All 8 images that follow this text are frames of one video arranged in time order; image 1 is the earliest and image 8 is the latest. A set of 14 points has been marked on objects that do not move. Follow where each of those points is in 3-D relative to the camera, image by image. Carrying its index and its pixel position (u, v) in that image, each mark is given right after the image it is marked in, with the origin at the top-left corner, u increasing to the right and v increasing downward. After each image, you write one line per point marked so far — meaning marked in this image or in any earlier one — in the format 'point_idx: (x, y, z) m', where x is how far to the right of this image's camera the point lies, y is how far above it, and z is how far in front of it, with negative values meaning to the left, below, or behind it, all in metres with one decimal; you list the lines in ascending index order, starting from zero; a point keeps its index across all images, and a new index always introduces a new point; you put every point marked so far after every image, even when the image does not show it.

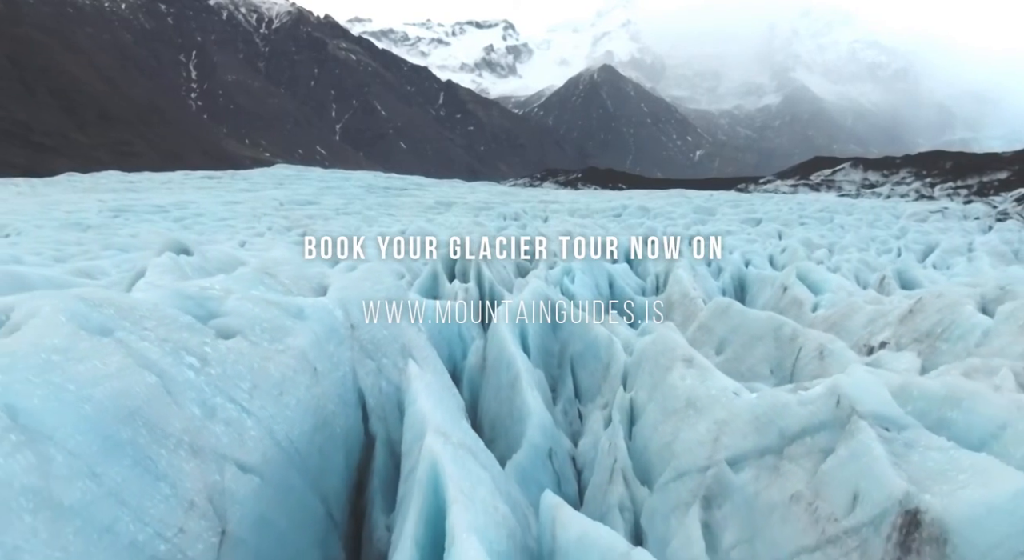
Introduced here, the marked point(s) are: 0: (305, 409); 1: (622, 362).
0: (-0.8, -0.5, +2.1) m
1: (+0.7, -0.6, +3.6) m
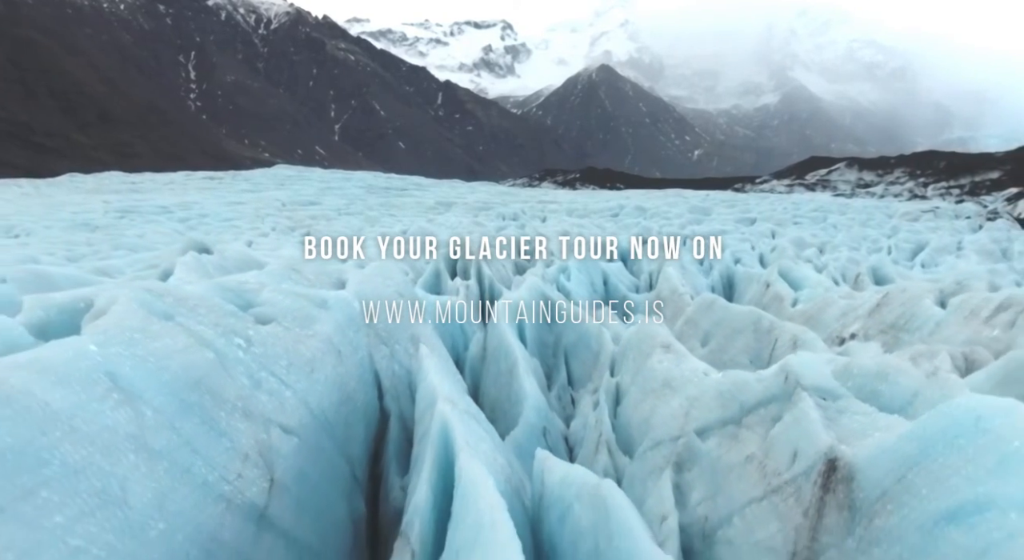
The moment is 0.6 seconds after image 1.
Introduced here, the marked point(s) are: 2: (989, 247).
0: (-0.8, -0.5, +2.4) m
1: (+0.7, -0.5, +3.9) m
2: (+11.6, +0.8, +12.9) m
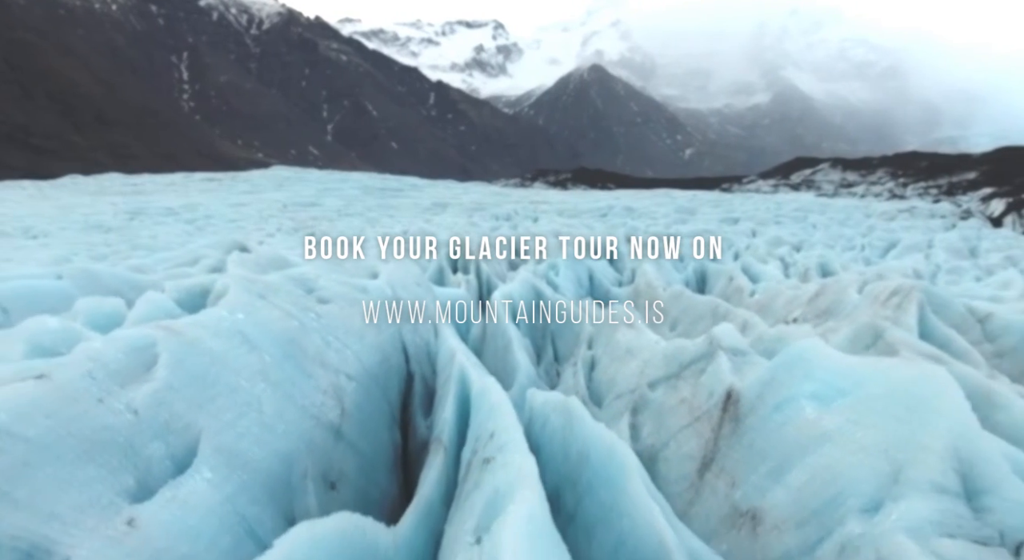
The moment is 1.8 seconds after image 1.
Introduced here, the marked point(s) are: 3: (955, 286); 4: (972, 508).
0: (-0.8, -0.4, +3.2) m
1: (+0.7, -0.5, +4.8) m
2: (+11.5, +0.9, +13.9) m
3: (+7.1, -0.1, +8.4) m
4: (+1.3, -0.6, +1.6) m
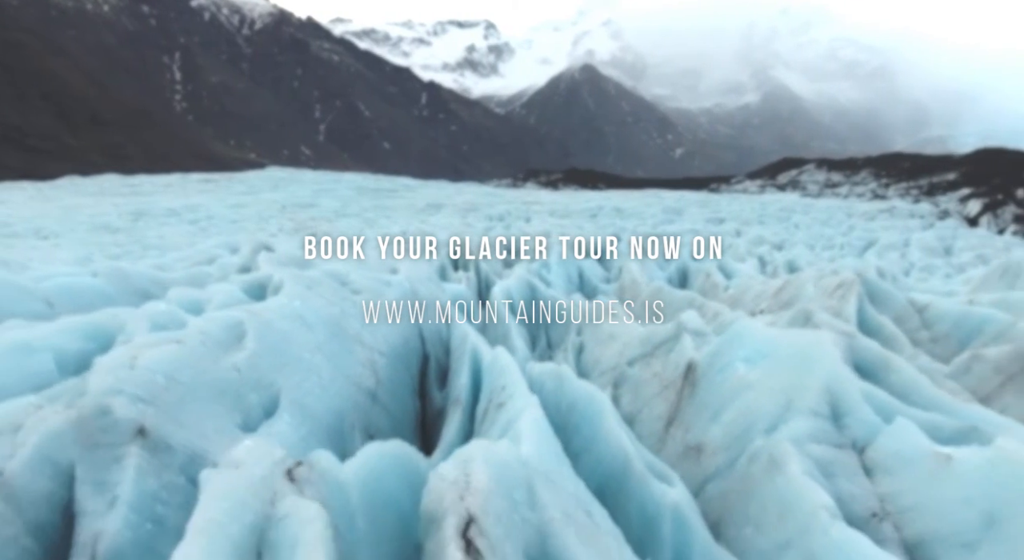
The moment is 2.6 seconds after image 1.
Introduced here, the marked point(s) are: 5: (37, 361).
0: (-0.8, -0.4, +3.9) m
1: (+0.7, -0.4, +5.4) m
2: (+11.3, +1.0, +14.7) m
3: (+7.1, 0.0, +9.2) m
4: (+1.3, -0.6, +2.2) m
5: (-2.0, -0.3, +2.4) m
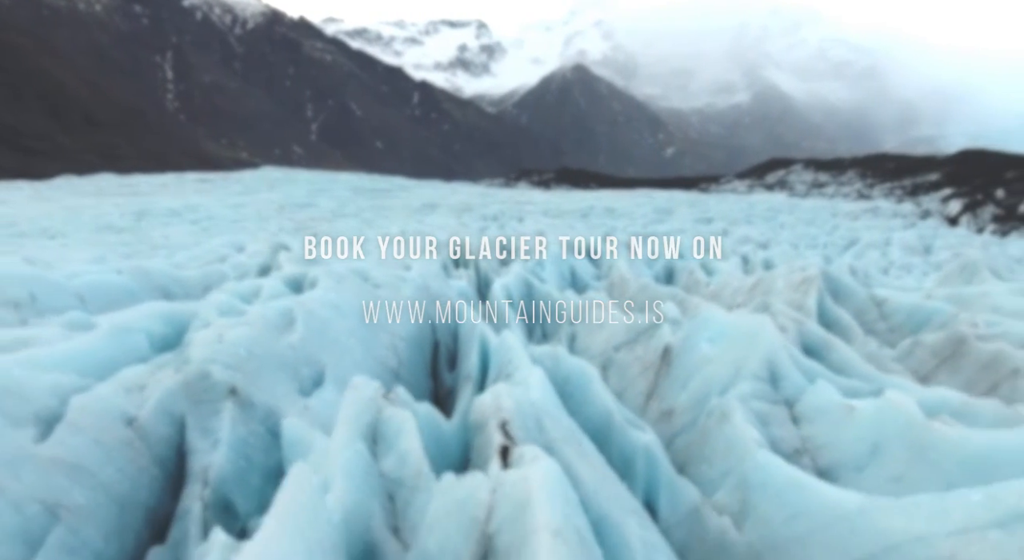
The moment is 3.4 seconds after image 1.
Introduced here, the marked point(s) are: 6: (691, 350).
0: (-0.8, -0.3, +4.4) m
1: (+0.7, -0.4, +6.0) m
2: (+11.2, +1.0, +15.4) m
3: (+7.0, 0.0, +9.8) m
4: (+1.4, -0.6, +2.8) m
5: (-2.0, -0.3, +2.9) m
6: (+1.1, -0.4, +3.4) m
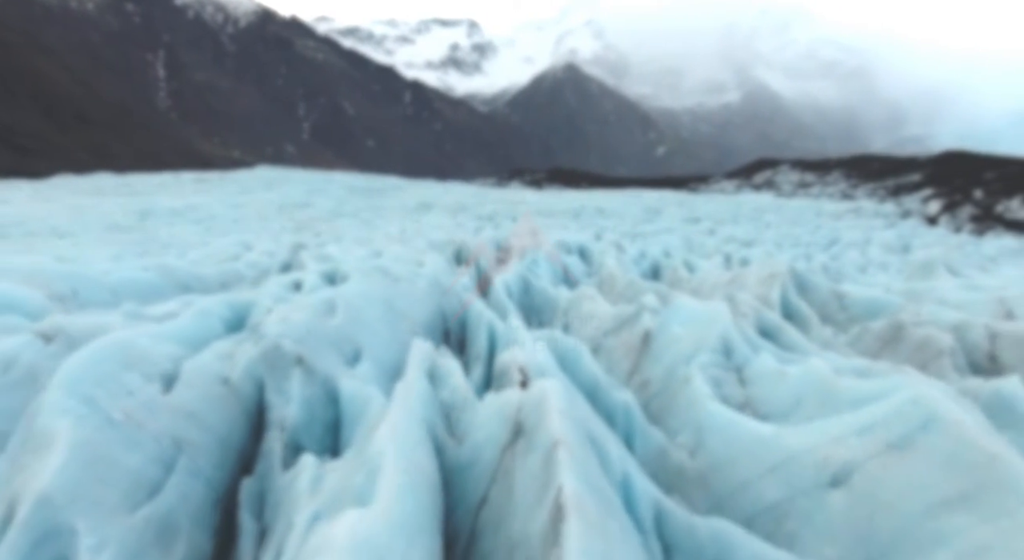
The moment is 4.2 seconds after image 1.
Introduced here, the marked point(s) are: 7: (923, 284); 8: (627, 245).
0: (-0.8, -0.3, +5.1) m
1: (+0.6, -0.3, +6.7) m
2: (+11.0, +1.1, +16.2) m
3: (+6.9, +0.1, +10.6) m
4: (+1.4, -0.5, +3.5) m
5: (-2.0, -0.3, +3.5) m
6: (+1.2, -0.4, +4.1) m
7: (+5.8, -0.1, +7.6) m
8: (+2.4, +0.7, +11.3) m
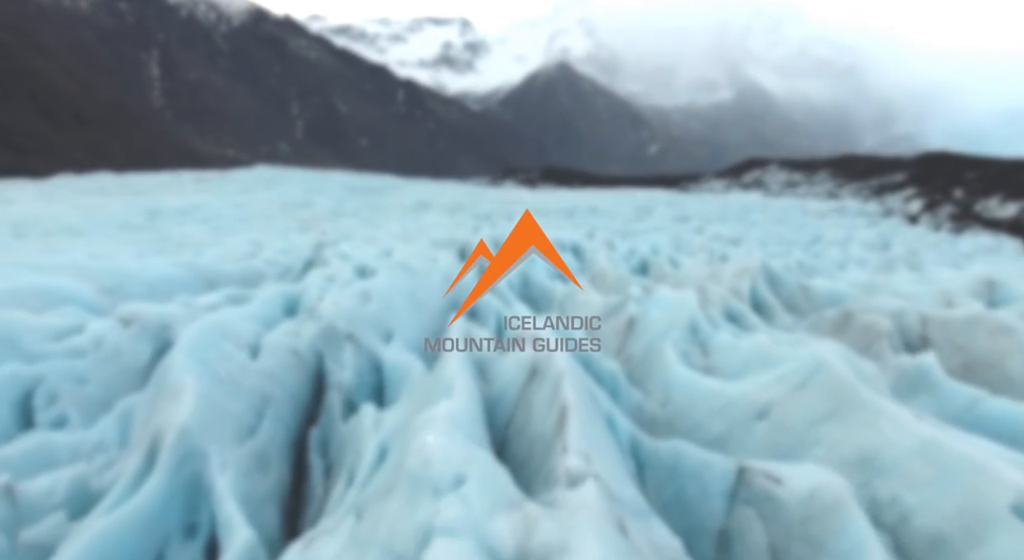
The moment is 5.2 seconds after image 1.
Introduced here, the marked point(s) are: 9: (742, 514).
0: (-0.8, -0.2, +5.8) m
1: (+0.7, -0.3, +7.5) m
2: (+10.9, +1.2, +17.1) m
3: (+6.9, +0.2, +11.4) m
4: (+1.5, -0.4, +4.3) m
5: (-1.9, -0.2, +4.3) m
6: (+1.2, -0.3, +4.8) m
7: (+5.8, 0.0, +8.5) m
8: (+2.3, +0.8, +12.1) m
9: (+1.0, -1.0, +2.3) m
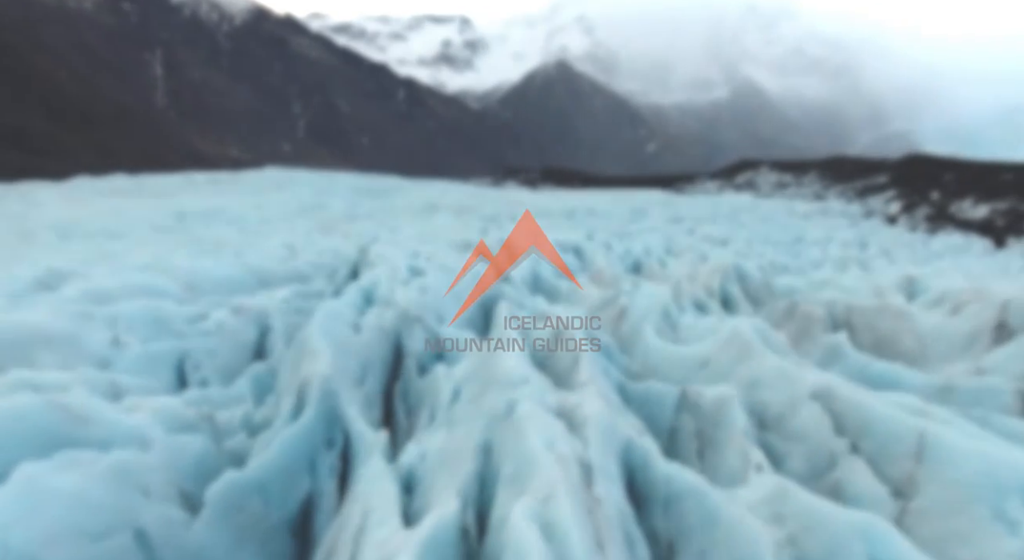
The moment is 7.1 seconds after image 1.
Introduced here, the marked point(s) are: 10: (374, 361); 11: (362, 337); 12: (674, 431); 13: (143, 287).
0: (-0.5, -0.2, +7.3) m
1: (+0.9, -0.2, +9.0) m
2: (+11.1, +1.3, +18.7) m
3: (+7.1, +0.3, +13.0) m
4: (+1.7, -0.4, +5.8) m
5: (-1.7, -0.2, +5.8) m
6: (+1.4, -0.3, +6.4) m
7: (+6.0, +0.1, +10.0) m
8: (+2.5, +0.9, +13.6) m
9: (+1.2, -1.0, +3.8) m
10: (-1.3, -0.7, +4.9) m
11: (-1.4, -0.5, +5.0) m
12: (+1.2, -1.1, +3.8) m
13: (-4.6, -0.1, +6.8) m
